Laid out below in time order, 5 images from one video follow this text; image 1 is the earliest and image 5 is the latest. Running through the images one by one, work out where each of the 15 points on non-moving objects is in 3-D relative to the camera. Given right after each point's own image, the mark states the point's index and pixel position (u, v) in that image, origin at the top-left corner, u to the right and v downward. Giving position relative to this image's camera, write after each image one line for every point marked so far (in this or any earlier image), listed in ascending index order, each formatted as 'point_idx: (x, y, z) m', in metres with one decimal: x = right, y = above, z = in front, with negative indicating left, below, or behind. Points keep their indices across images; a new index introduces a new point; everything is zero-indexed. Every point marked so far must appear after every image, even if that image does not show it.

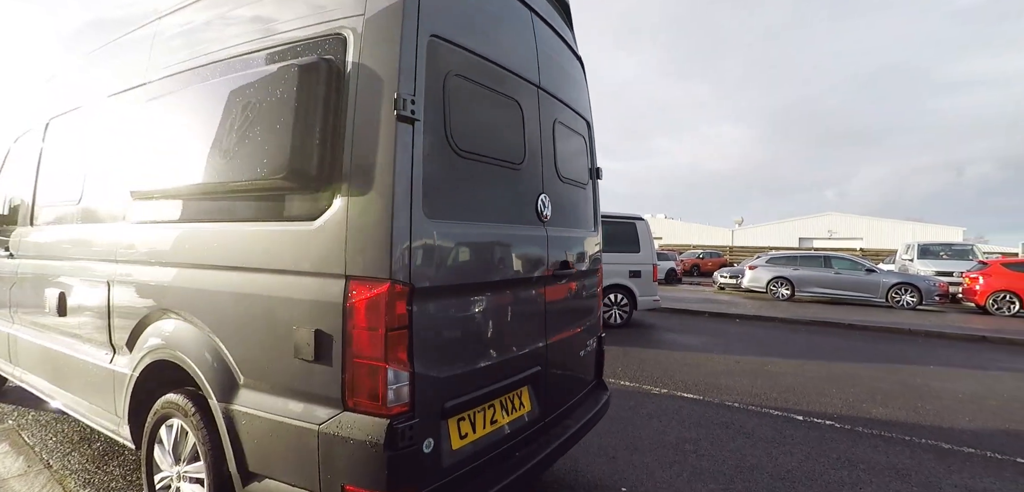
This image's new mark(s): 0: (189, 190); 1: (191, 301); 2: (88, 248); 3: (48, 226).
0: (-1.4, +0.3, +2.2) m
1: (-1.4, -0.2, +2.1) m
2: (-2.4, 0.0, +2.7) m
3: (-3.1, +0.1, +3.2) m
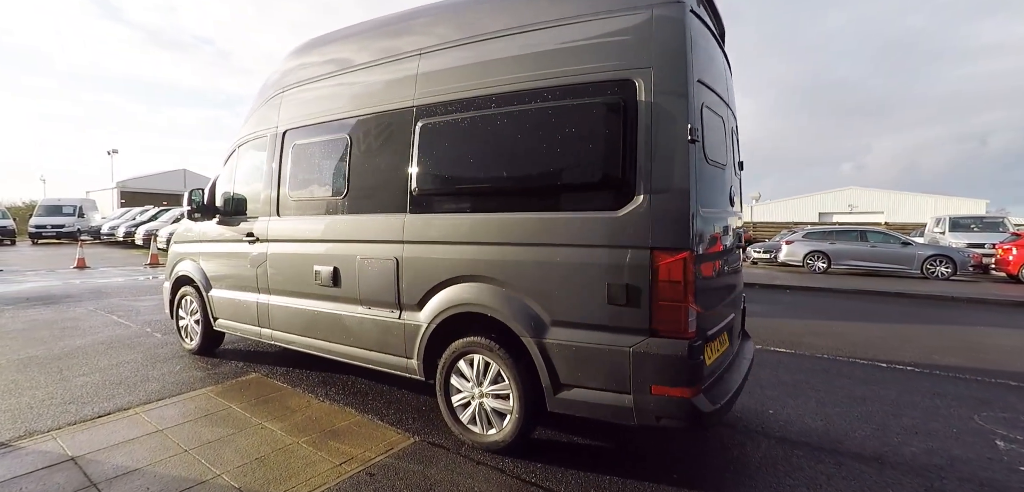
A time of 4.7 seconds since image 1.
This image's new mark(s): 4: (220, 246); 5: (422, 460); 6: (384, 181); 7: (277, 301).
0: (-0.2, +0.4, +3.0) m
1: (-0.1, -0.1, +2.9) m
2: (-1.2, +0.1, +3.6) m
3: (-1.8, +0.2, +4.0) m
4: (-2.9, 0.0, +4.7) m
5: (-0.5, -1.3, +2.9) m
6: (-0.9, +0.5, +3.5) m
7: (-2.0, -0.5, +4.2) m
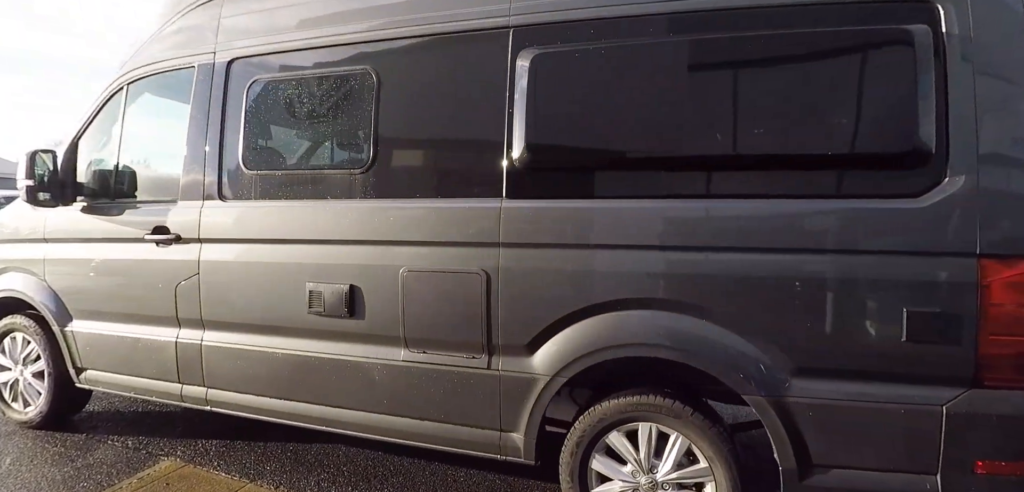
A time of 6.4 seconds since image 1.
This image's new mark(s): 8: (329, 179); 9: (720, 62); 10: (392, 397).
0: (+0.5, +0.3, +1.9) m
1: (+0.6, -0.2, +1.8) m
2: (-0.5, +0.1, +2.2) m
3: (-1.3, +0.2, +2.5) m
4: (-2.5, 0.0, +2.8) m
5: (+0.2, -1.3, +1.7) m
6: (-0.3, +0.4, +2.2) m
7: (-1.5, -0.5, +2.5) m
8: (-0.9, +0.3, +2.4) m
9: (+0.8, +0.7, +1.8) m
10: (-0.6, -0.7, +2.2) m
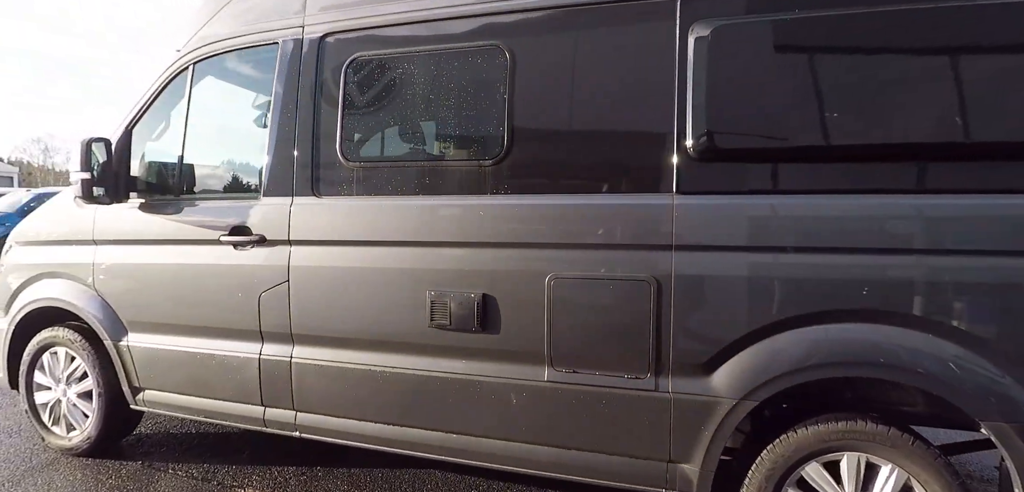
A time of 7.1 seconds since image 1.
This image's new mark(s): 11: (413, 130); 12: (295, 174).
0: (+1.2, +0.3, +1.6) m
1: (+1.3, -0.2, +1.6) m
2: (+0.1, +0.1, +1.9) m
3: (-0.7, +0.2, +2.2) m
4: (-1.9, 0.0, +2.5) m
5: (+0.9, -1.3, +1.5) m
6: (+0.3, +0.4, +1.9) m
7: (-0.9, -0.5, +2.2) m
8: (-0.3, +0.3, +2.1) m
9: (+1.4, +0.7, +1.6) m
10: (+0.1, -0.7, +1.9) m
11: (-0.5, +0.5, +2.1) m
12: (-1.0, +0.3, +2.3) m
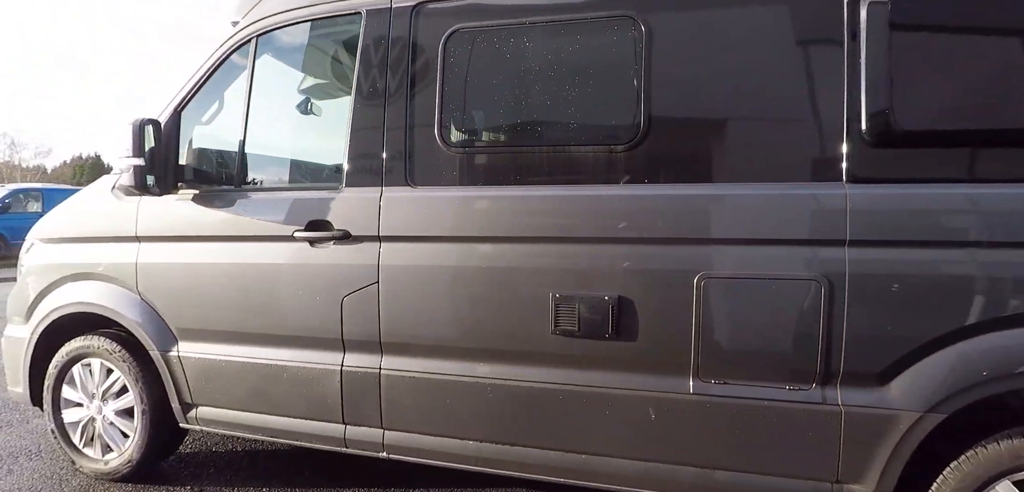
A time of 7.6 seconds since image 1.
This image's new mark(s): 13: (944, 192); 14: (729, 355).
0: (+1.7, +0.3, +1.5) m
1: (+1.8, -0.2, +1.4) m
2: (+0.6, +0.1, +1.7) m
3: (-0.2, +0.2, +1.9) m
4: (-1.4, 0.0, +2.2) m
5: (+1.4, -1.3, +1.3) m
6: (+0.8, +0.4, +1.7) m
7: (-0.5, -0.5, +2.0) m
8: (+0.2, +0.3, +1.8) m
9: (+1.9, +0.7, +1.4) m
10: (+0.5, -0.7, +1.7) m
11: (0.0, +0.5, +1.9) m
12: (-0.6, +0.4, +2.0) m
13: (+1.3, +0.2, +1.5) m
14: (+0.7, -0.4, +1.7) m
